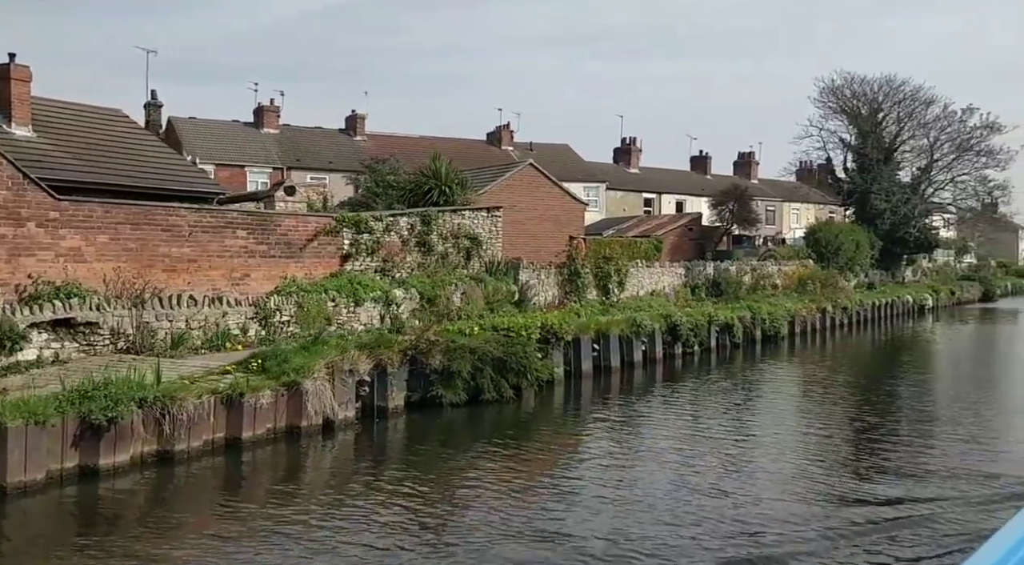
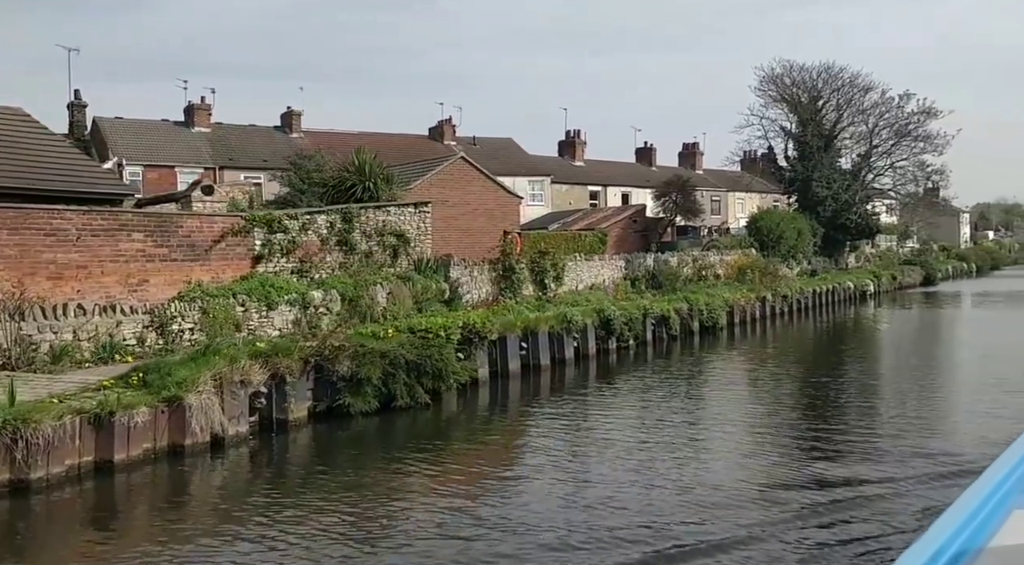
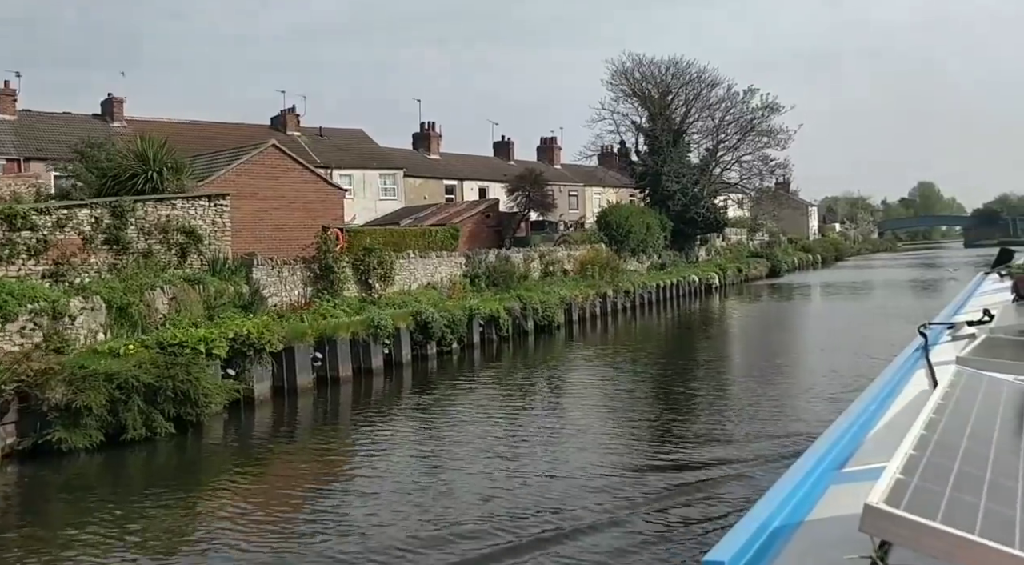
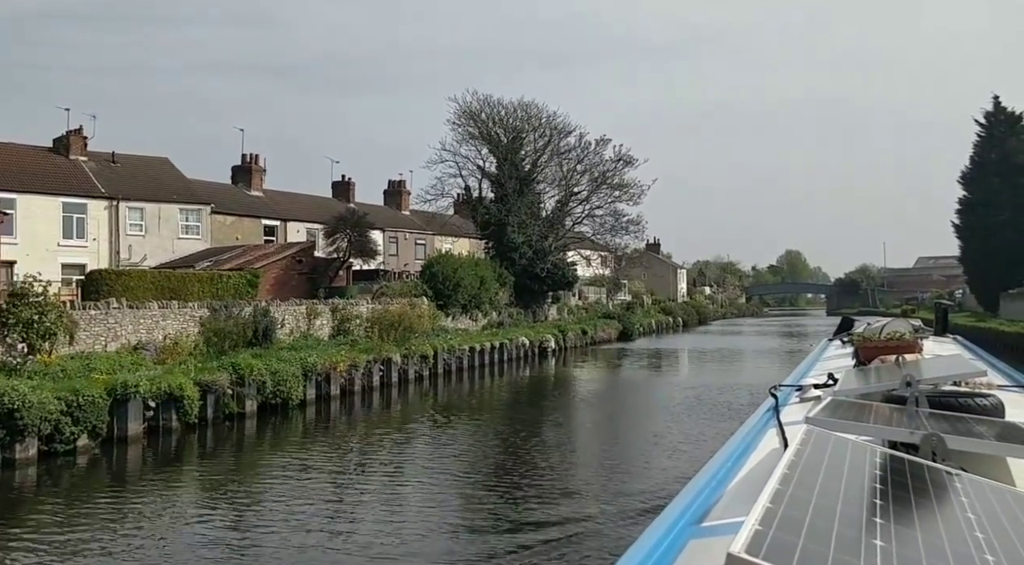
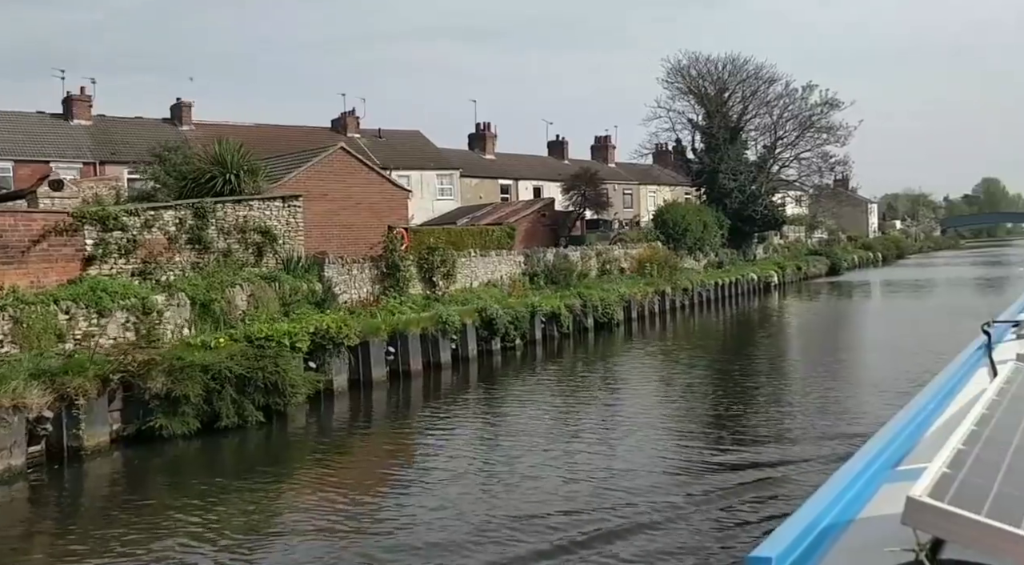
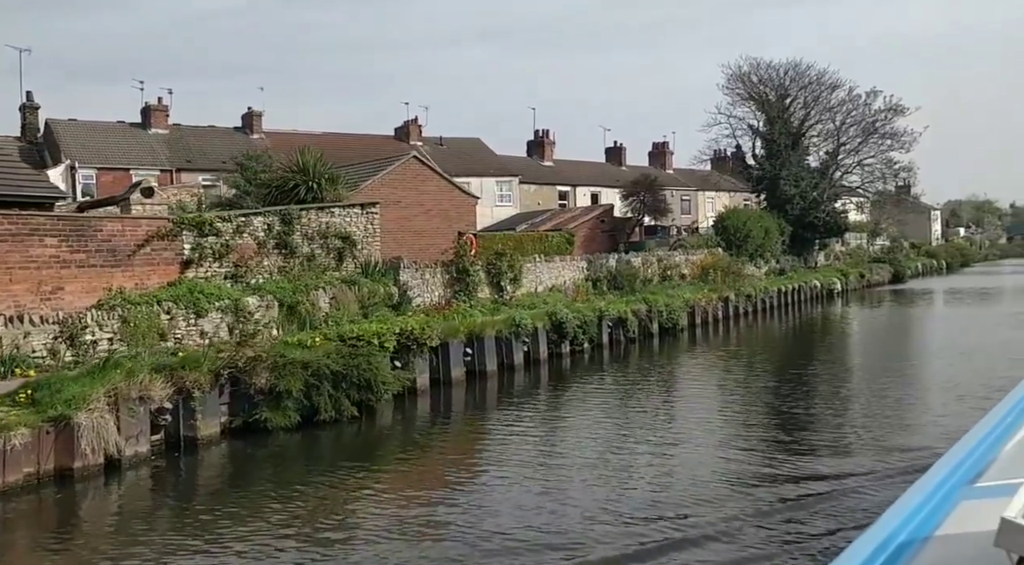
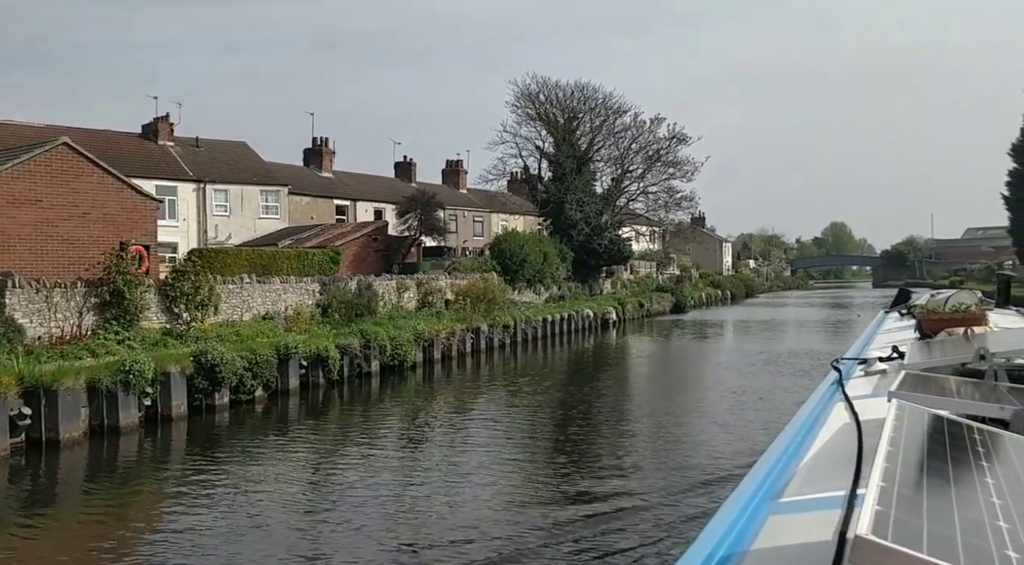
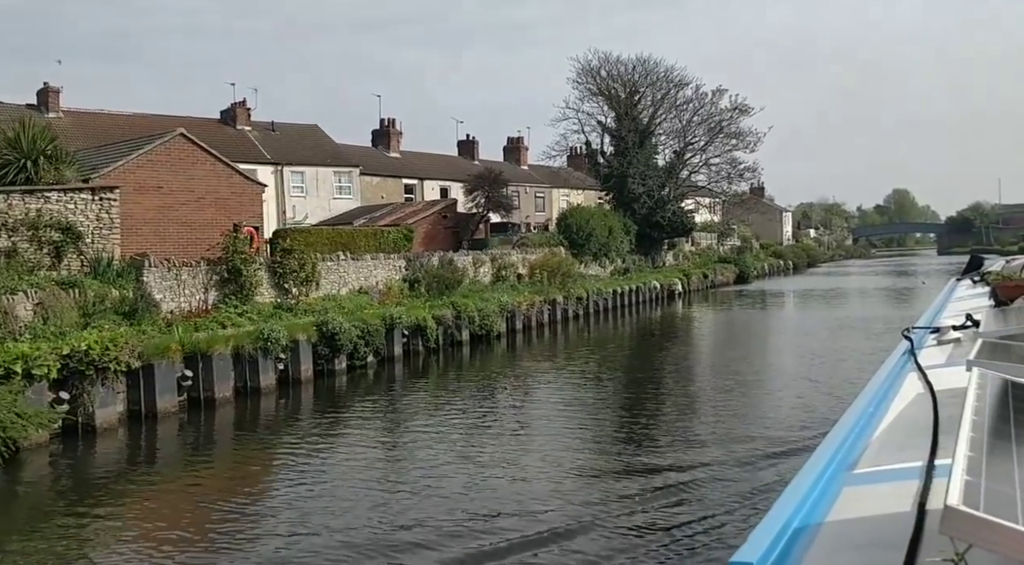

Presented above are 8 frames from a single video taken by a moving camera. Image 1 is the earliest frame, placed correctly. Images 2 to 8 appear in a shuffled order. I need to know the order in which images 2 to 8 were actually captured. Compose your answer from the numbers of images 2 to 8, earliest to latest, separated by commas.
2, 6, 5, 3, 8, 7, 4
